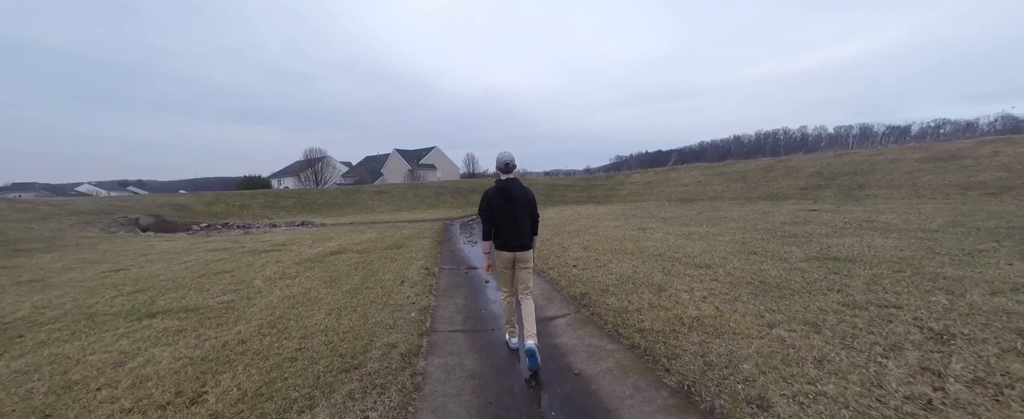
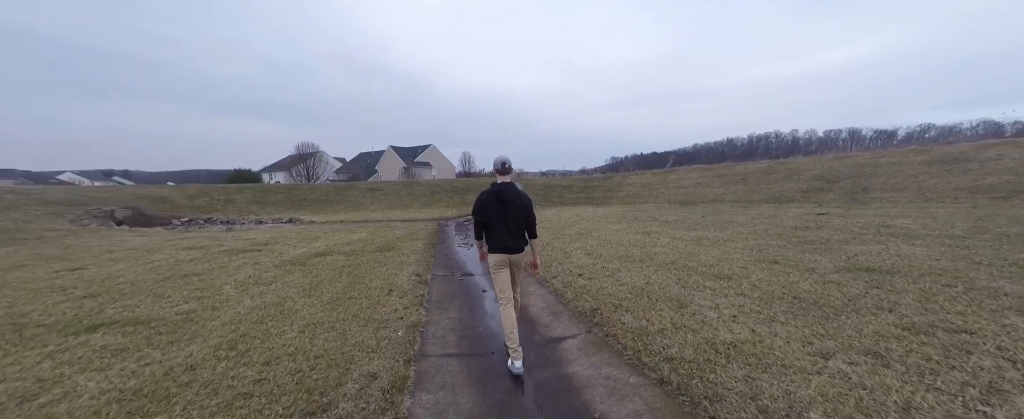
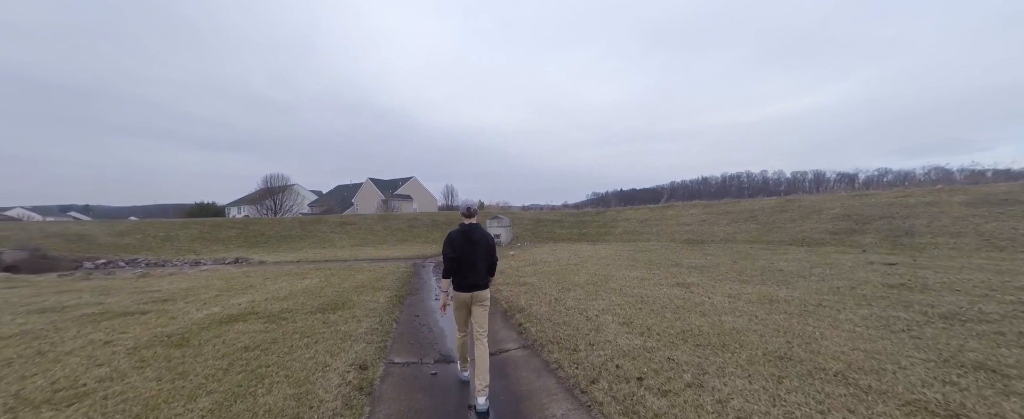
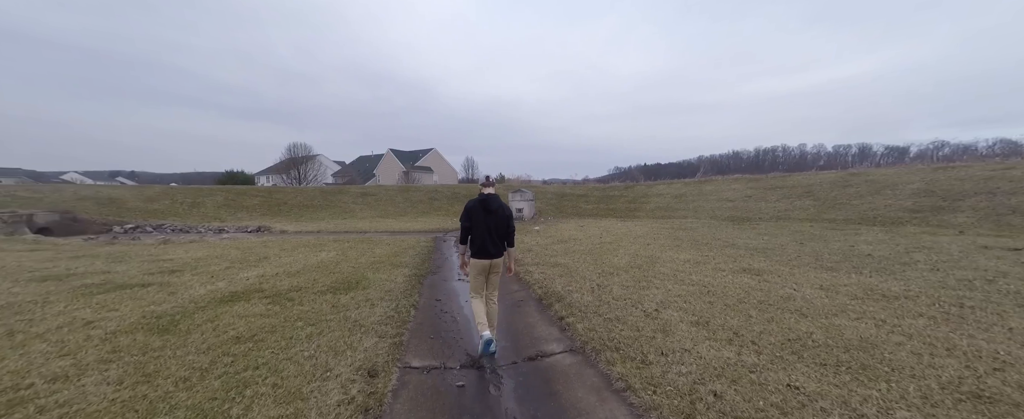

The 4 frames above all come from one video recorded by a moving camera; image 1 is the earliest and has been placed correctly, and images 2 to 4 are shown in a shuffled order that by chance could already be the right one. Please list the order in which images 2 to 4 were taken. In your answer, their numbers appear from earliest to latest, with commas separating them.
2, 3, 4
